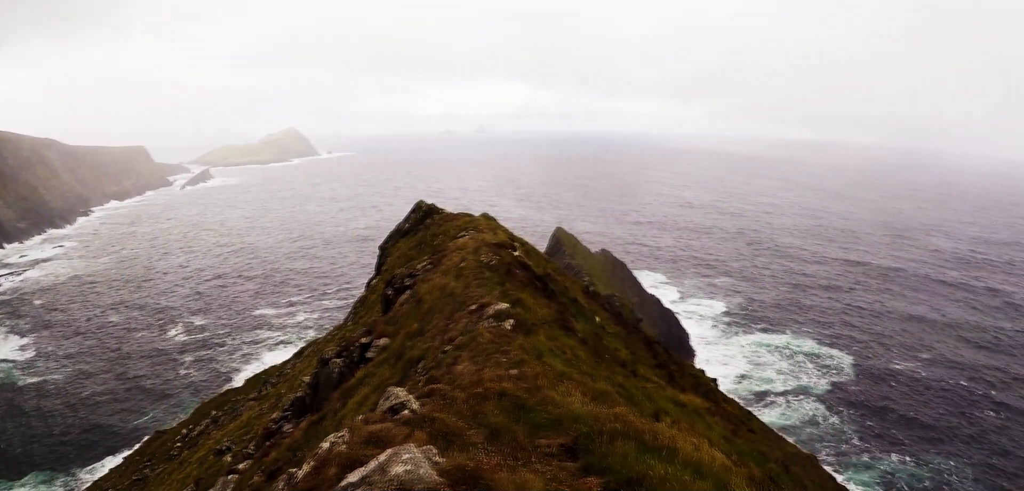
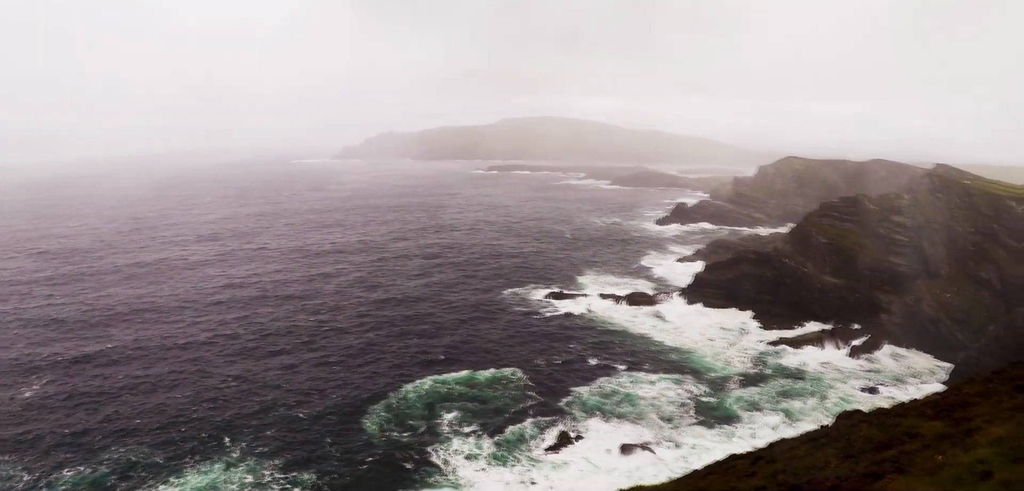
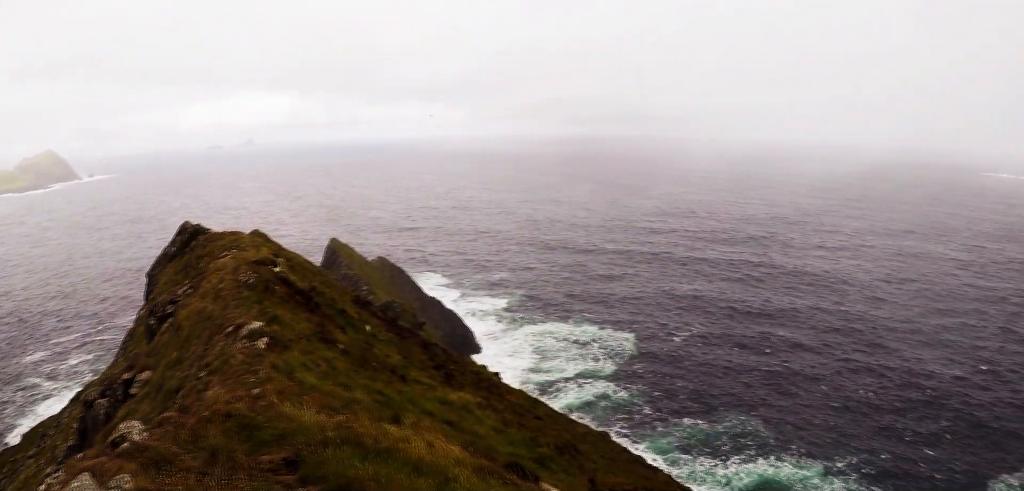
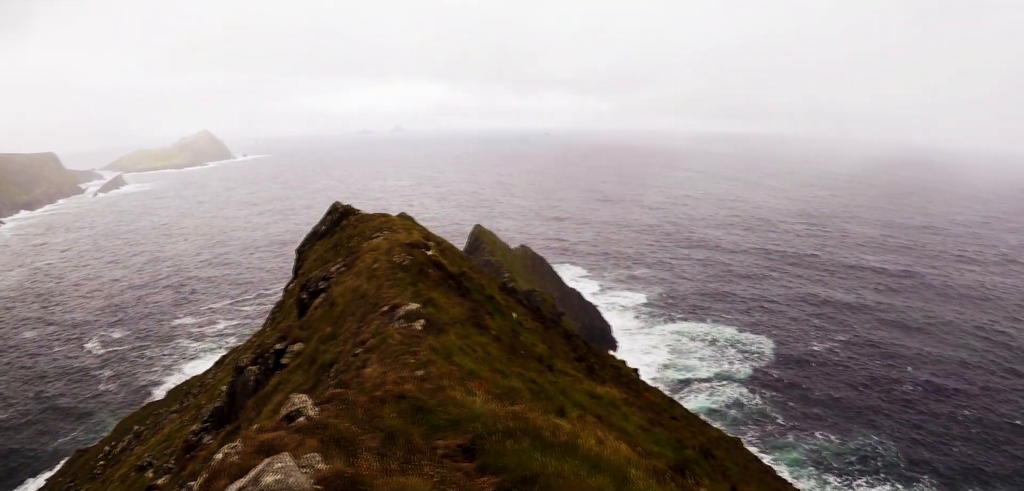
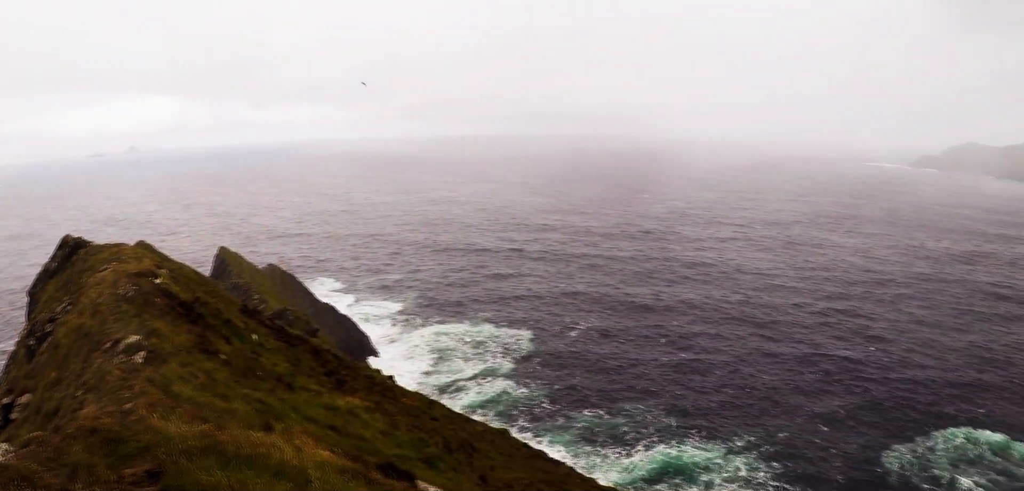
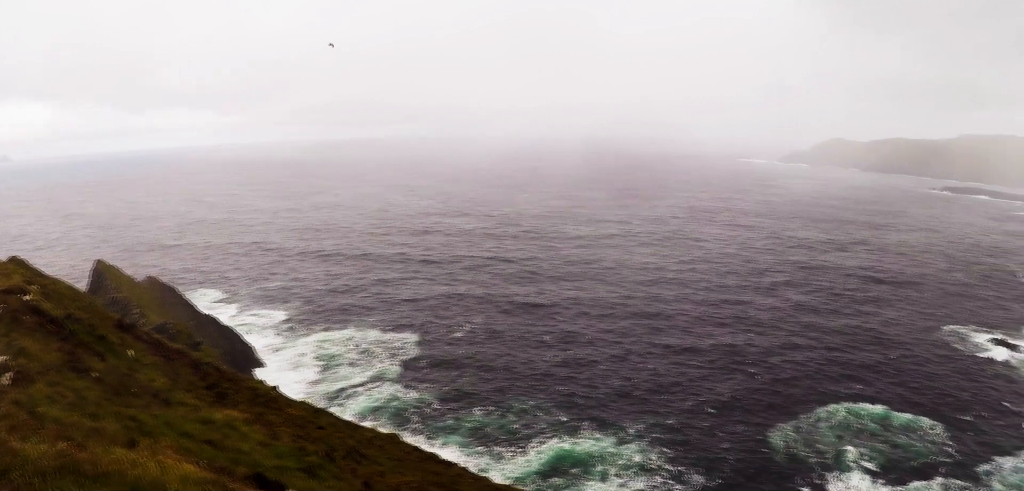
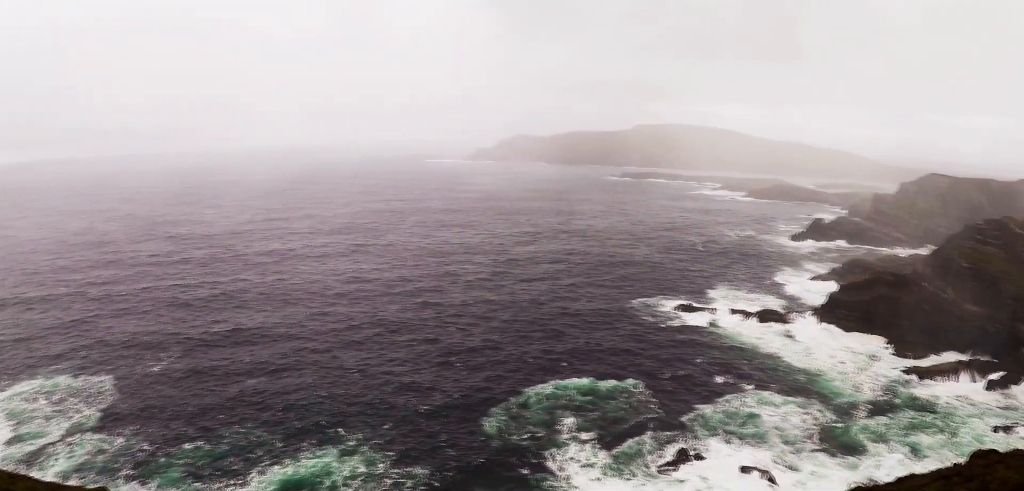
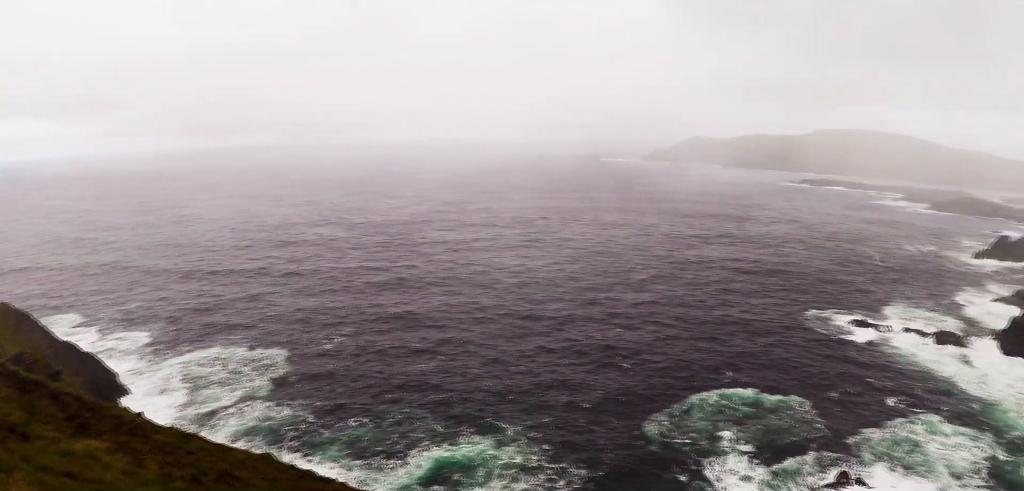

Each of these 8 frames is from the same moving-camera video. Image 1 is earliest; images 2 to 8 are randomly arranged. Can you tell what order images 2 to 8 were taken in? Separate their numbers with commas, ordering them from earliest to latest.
4, 3, 5, 6, 8, 7, 2
